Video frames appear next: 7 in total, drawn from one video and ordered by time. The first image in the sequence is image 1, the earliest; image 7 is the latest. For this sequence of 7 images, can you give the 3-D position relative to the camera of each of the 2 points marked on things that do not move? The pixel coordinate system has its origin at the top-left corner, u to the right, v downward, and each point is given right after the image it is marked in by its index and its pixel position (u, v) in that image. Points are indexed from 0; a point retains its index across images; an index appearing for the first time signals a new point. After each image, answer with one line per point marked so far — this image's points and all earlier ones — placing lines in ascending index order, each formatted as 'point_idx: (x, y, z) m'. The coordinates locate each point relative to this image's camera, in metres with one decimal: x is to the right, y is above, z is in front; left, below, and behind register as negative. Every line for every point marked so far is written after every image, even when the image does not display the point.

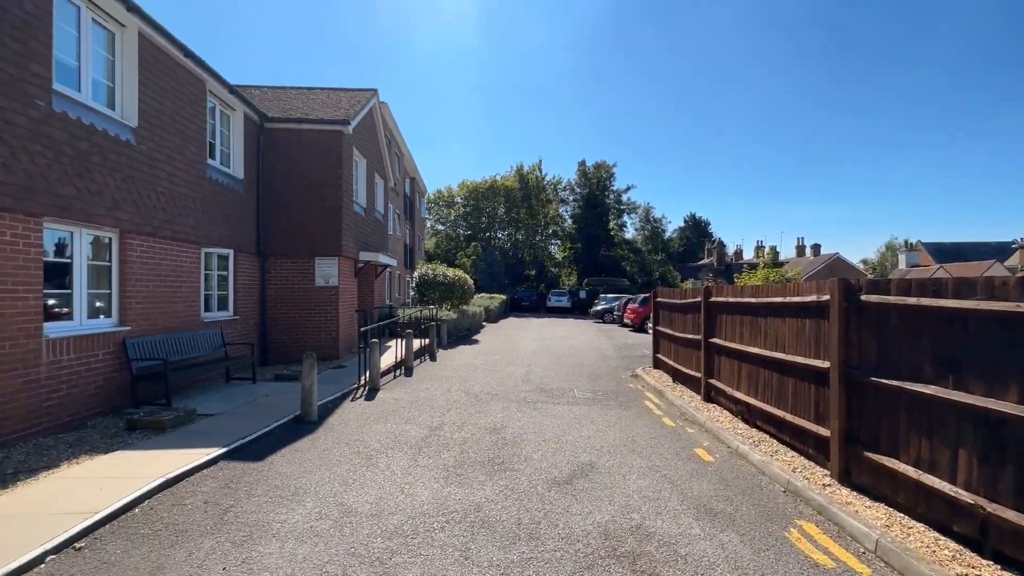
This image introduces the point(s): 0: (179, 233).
0: (-5.6, +0.9, +9.2) m
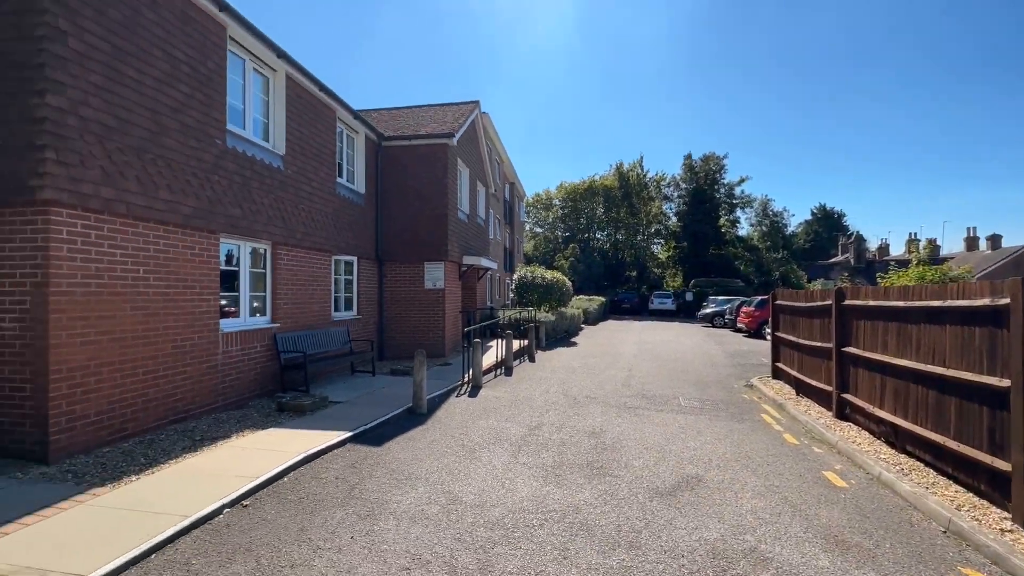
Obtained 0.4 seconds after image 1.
0: (-3.8, +0.8, +10.0) m
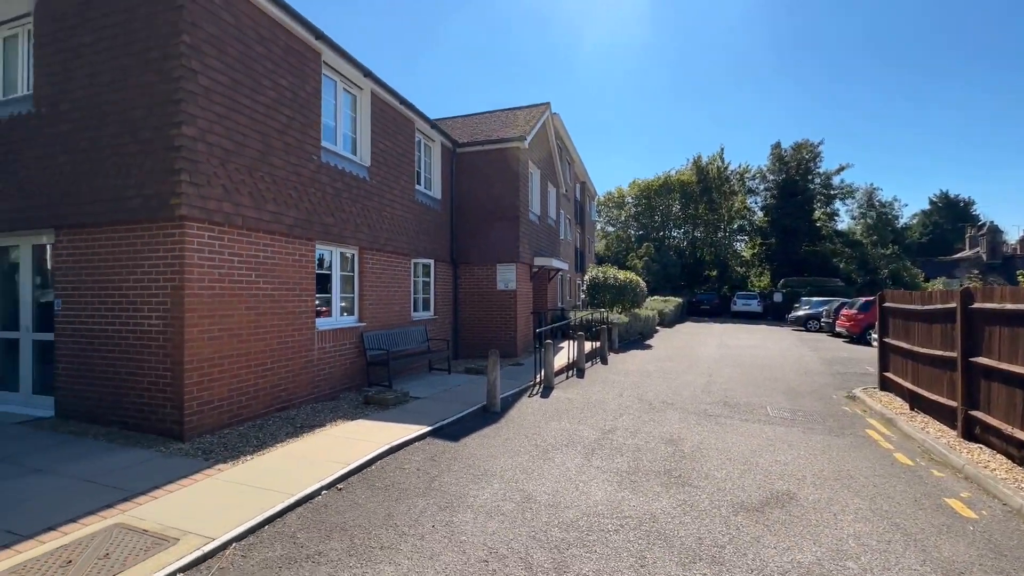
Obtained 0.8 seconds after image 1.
0: (-2.3, +0.8, +10.4) m
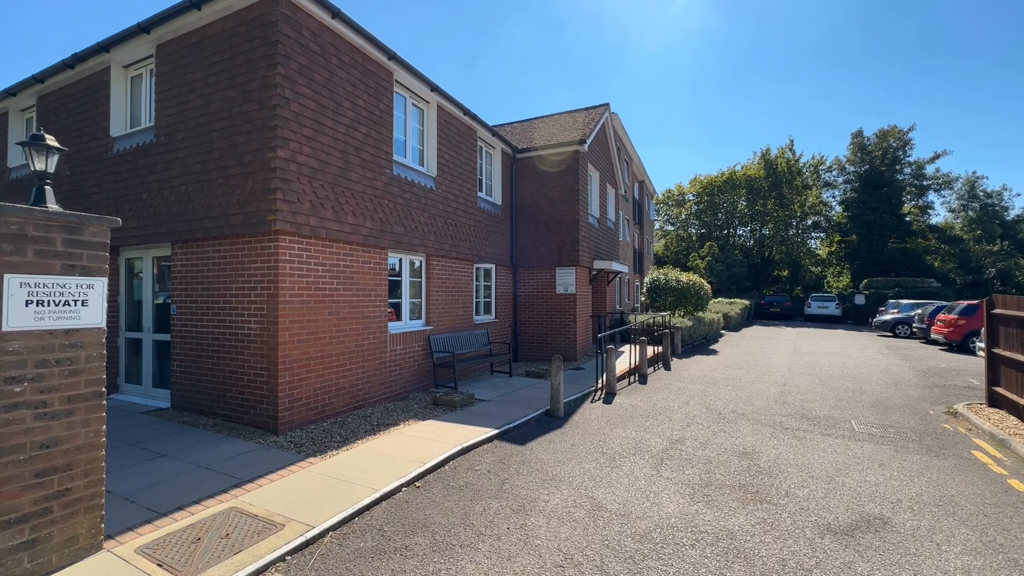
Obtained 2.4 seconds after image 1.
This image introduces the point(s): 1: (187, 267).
0: (-1.1, +0.7, +10.8) m
1: (-4.5, +0.3, +7.2) m
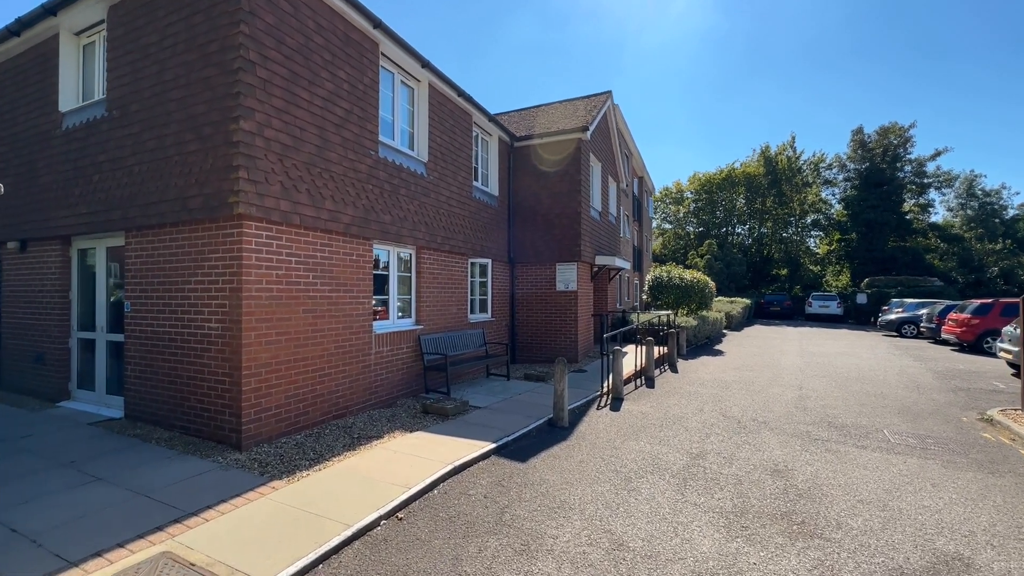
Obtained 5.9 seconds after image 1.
0: (-1.1, +0.8, +9.9) m
1: (-4.5, +0.4, +6.3) m
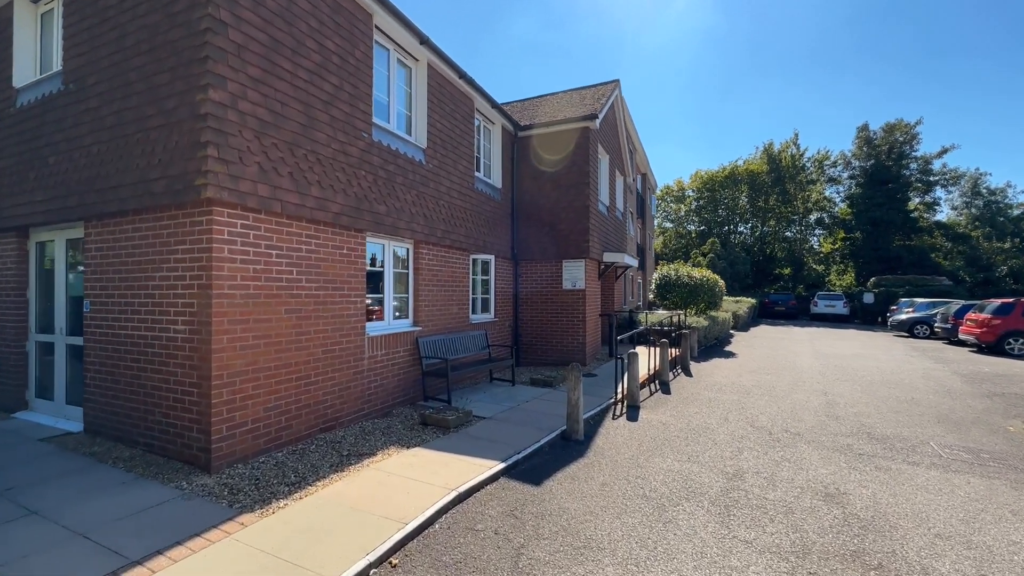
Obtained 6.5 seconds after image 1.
0: (-1.0, +0.8, +9.2) m
1: (-4.4, +0.4, +5.5) m
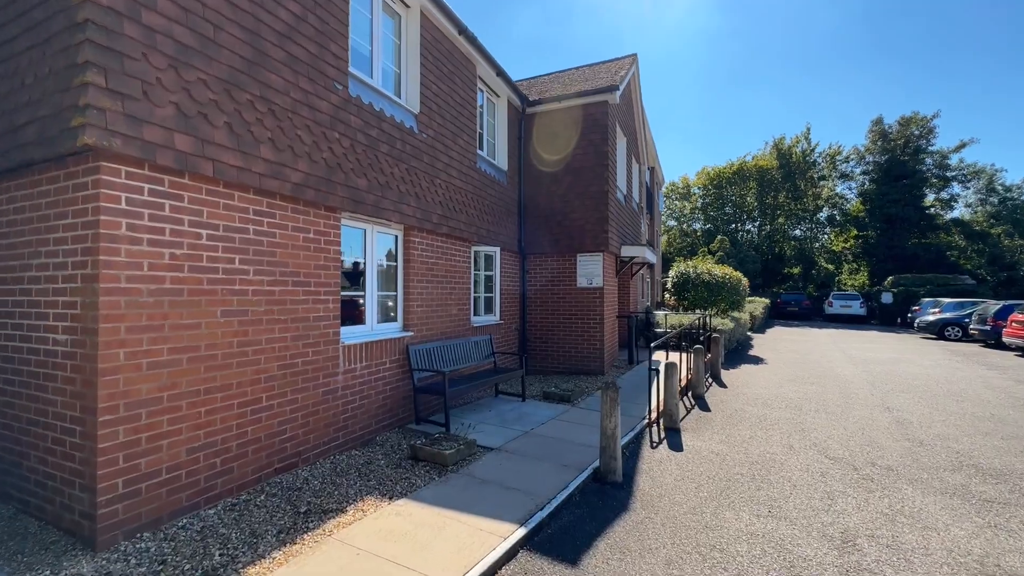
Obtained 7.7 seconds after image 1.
0: (-0.9, +0.9, +7.7) m
1: (-4.3, +0.5, +4.0) m
